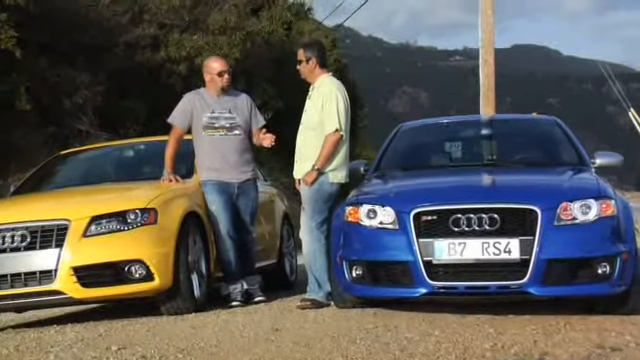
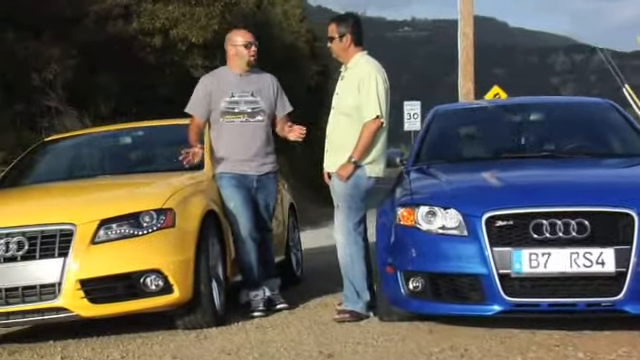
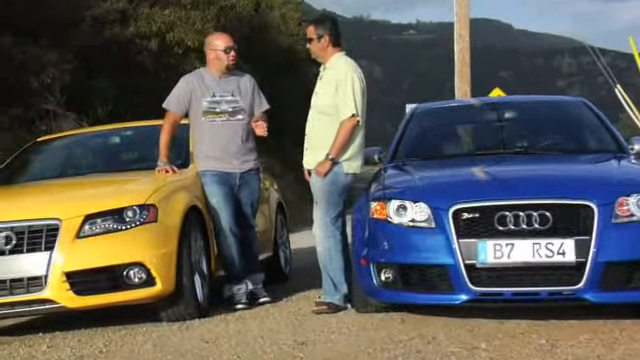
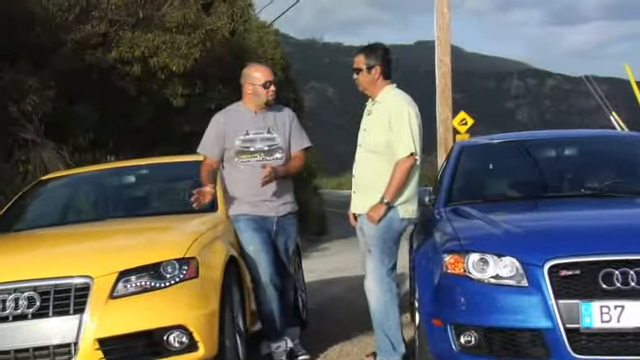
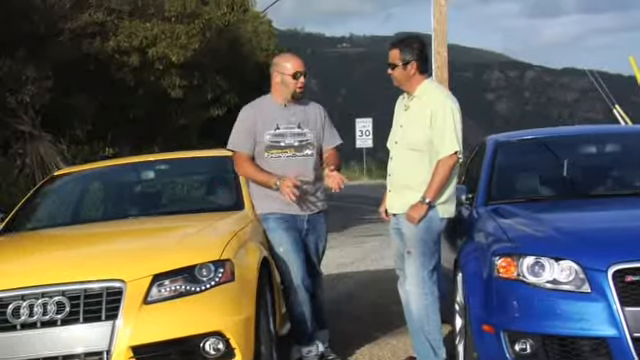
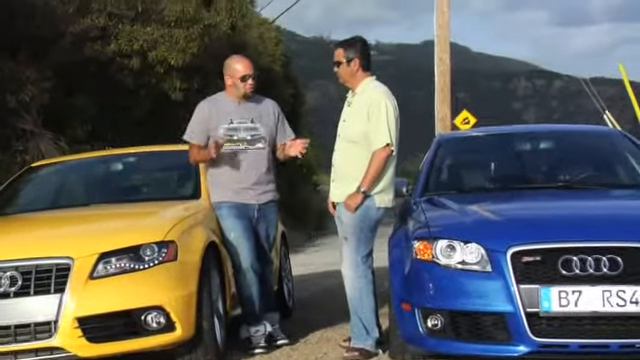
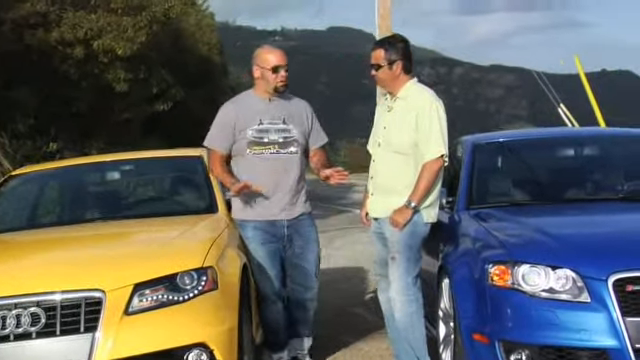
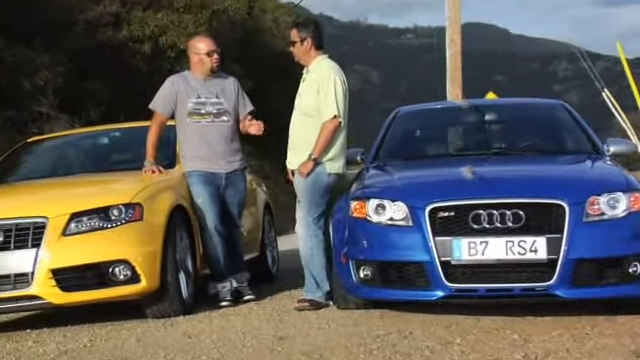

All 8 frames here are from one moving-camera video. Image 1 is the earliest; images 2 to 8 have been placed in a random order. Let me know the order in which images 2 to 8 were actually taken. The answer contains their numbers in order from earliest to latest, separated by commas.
8, 3, 2, 6, 4, 5, 7
